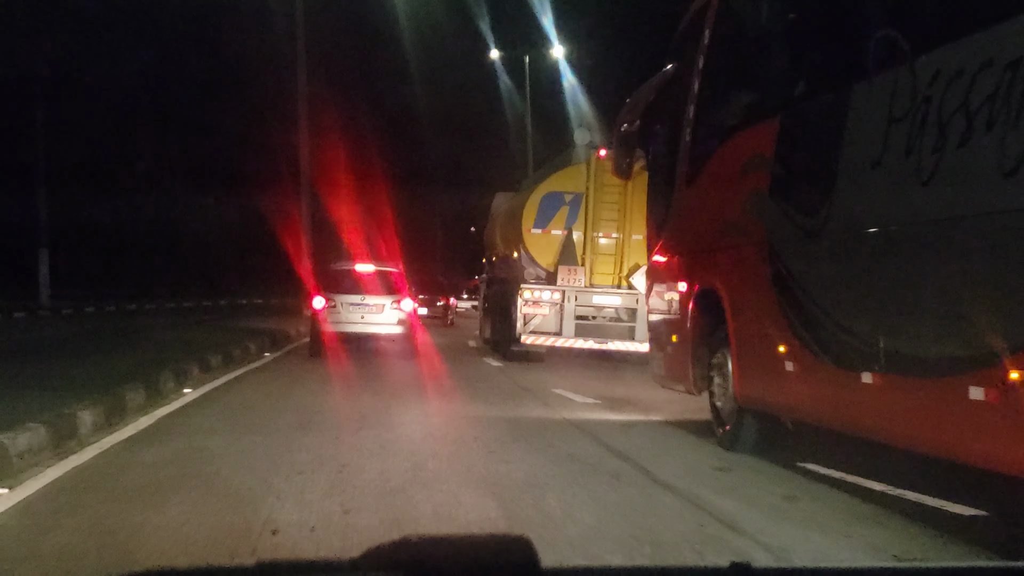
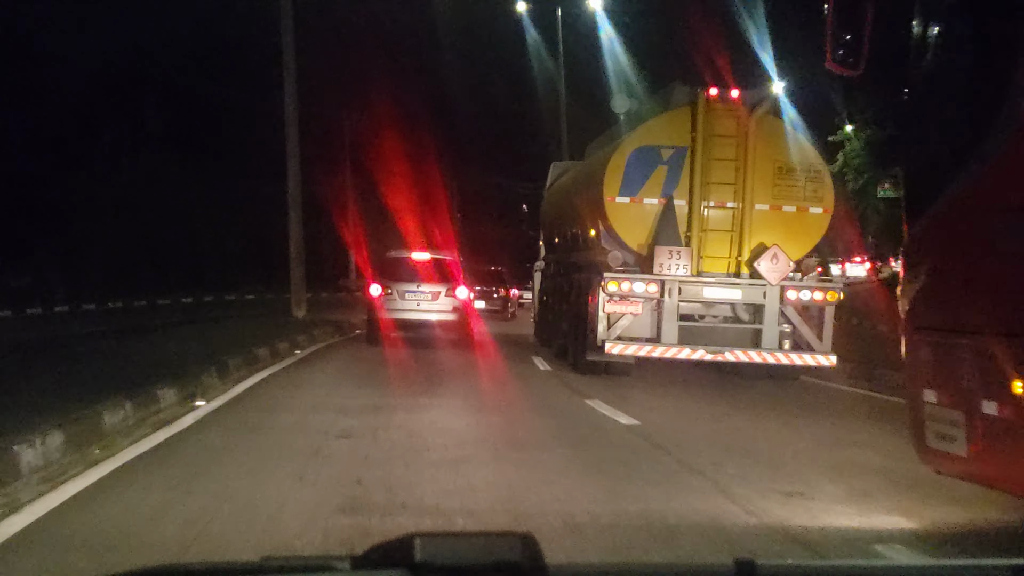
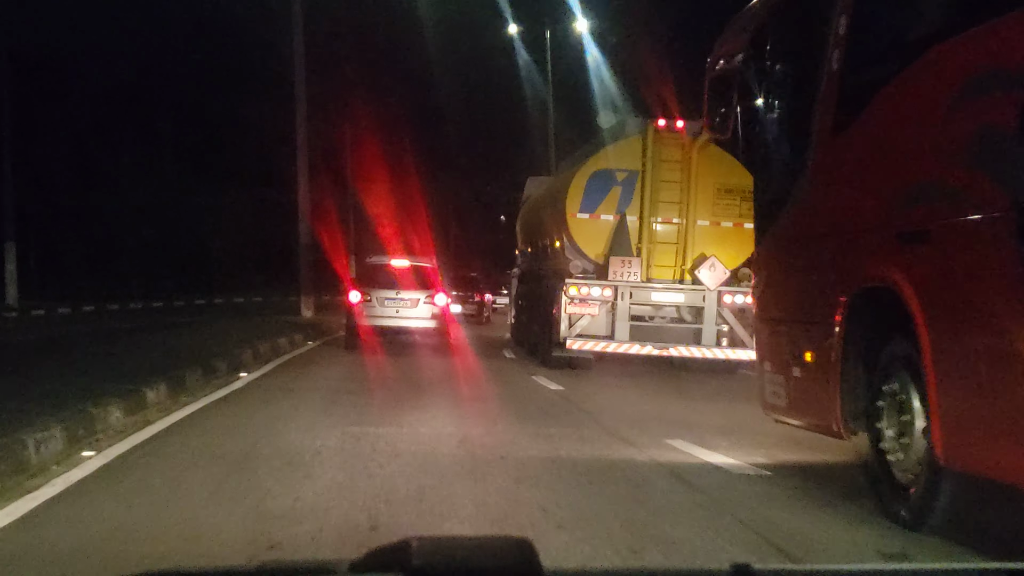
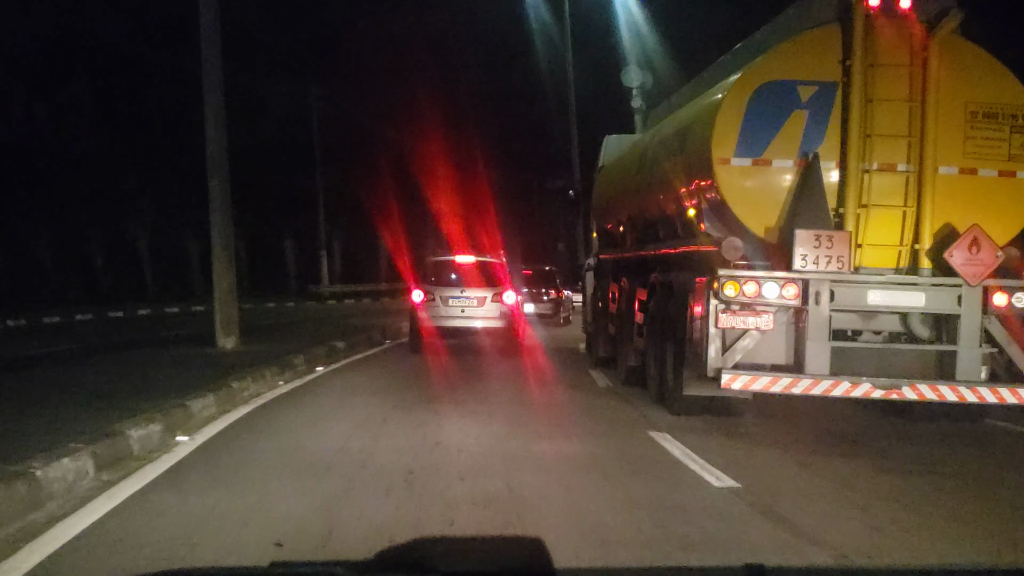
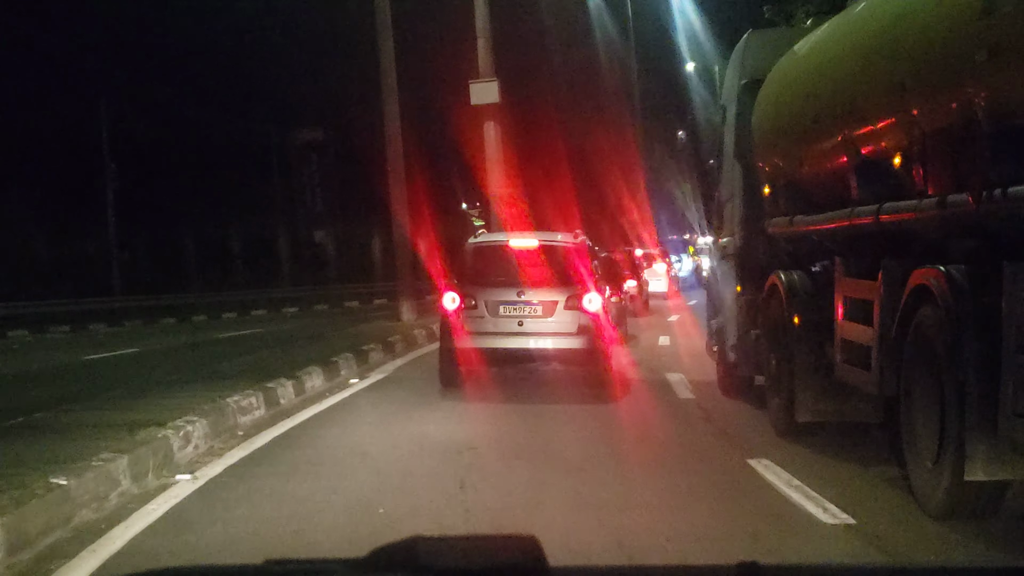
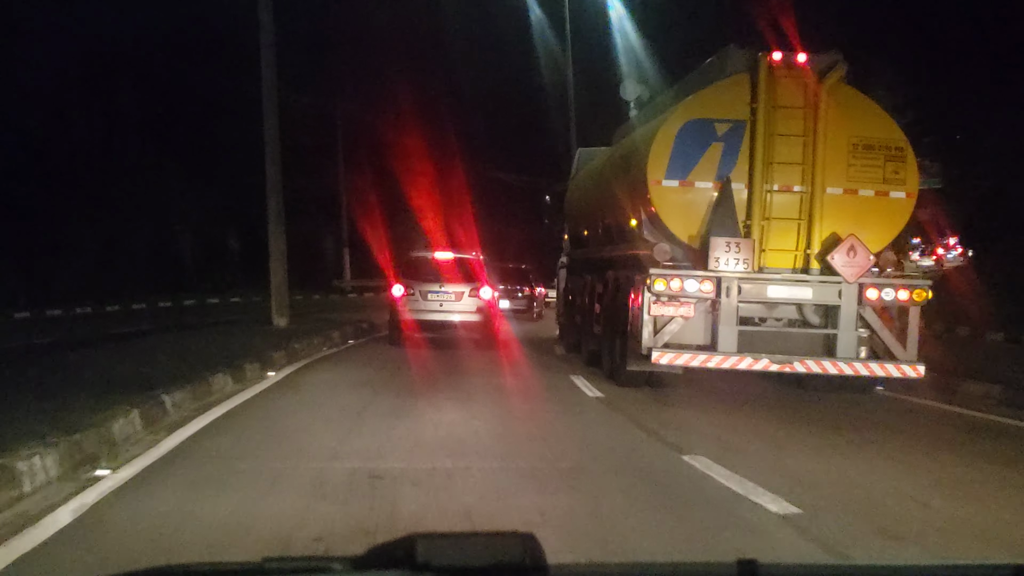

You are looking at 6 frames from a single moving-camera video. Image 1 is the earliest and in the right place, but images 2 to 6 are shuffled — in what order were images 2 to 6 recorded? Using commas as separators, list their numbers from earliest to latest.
3, 2, 6, 4, 5
